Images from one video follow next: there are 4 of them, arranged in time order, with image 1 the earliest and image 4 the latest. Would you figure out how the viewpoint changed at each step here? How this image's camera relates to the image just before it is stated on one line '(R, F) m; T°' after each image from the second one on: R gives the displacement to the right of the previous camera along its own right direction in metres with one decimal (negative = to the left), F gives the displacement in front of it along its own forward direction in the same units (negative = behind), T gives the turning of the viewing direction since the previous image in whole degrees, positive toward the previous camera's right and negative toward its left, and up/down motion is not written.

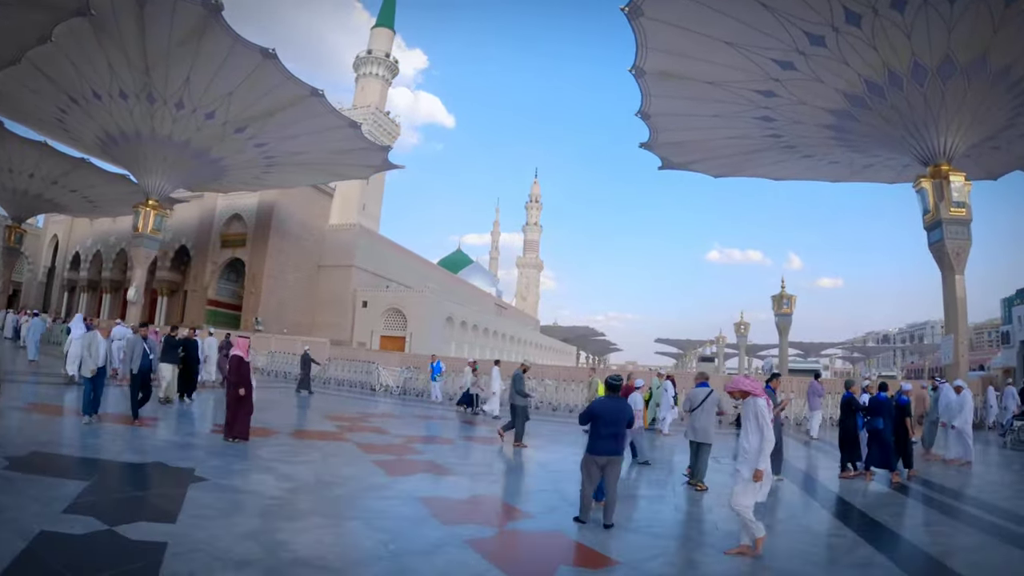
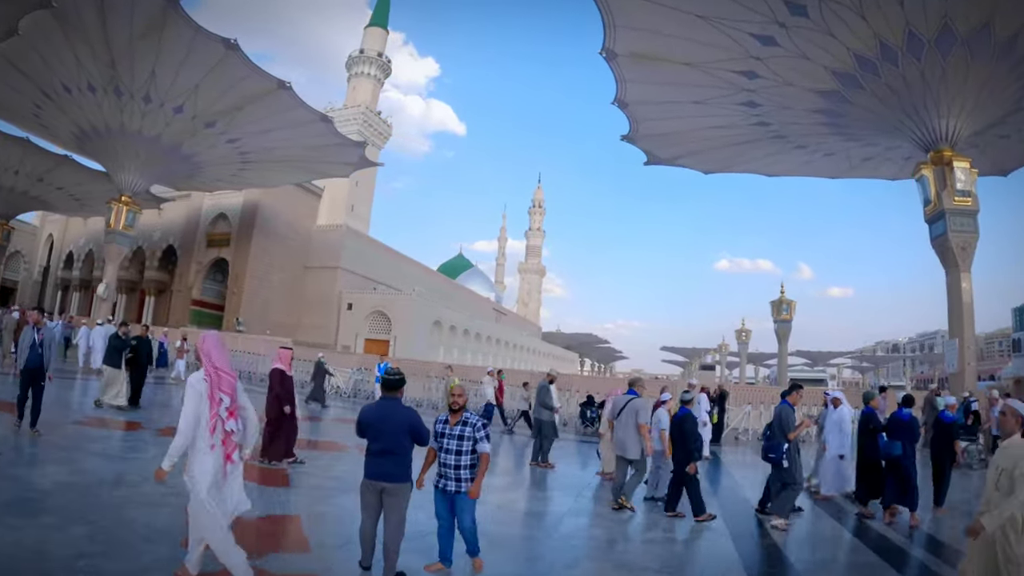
(+0.9, +1.0) m; -1°
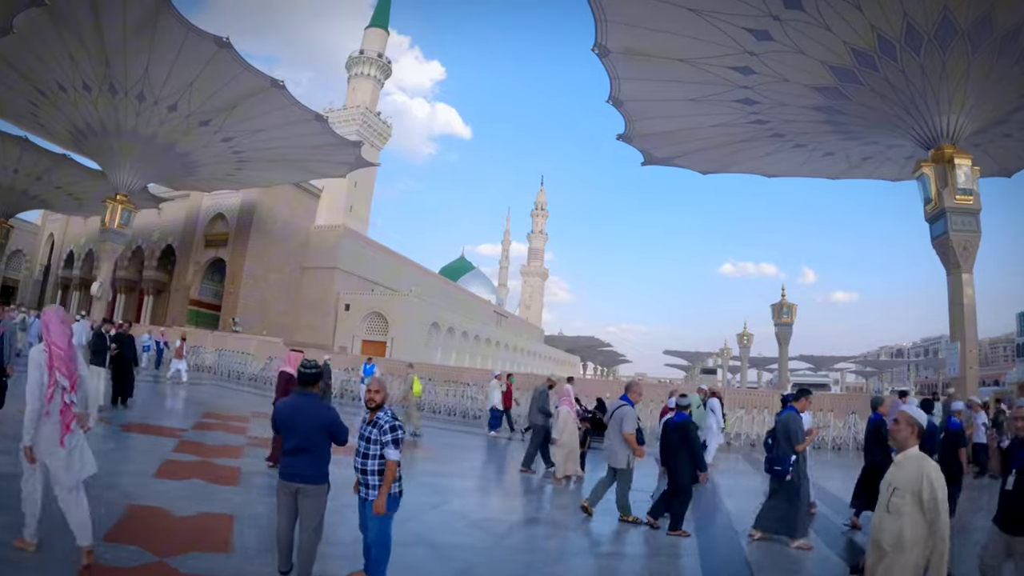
(+0.3, +0.2) m; 0°
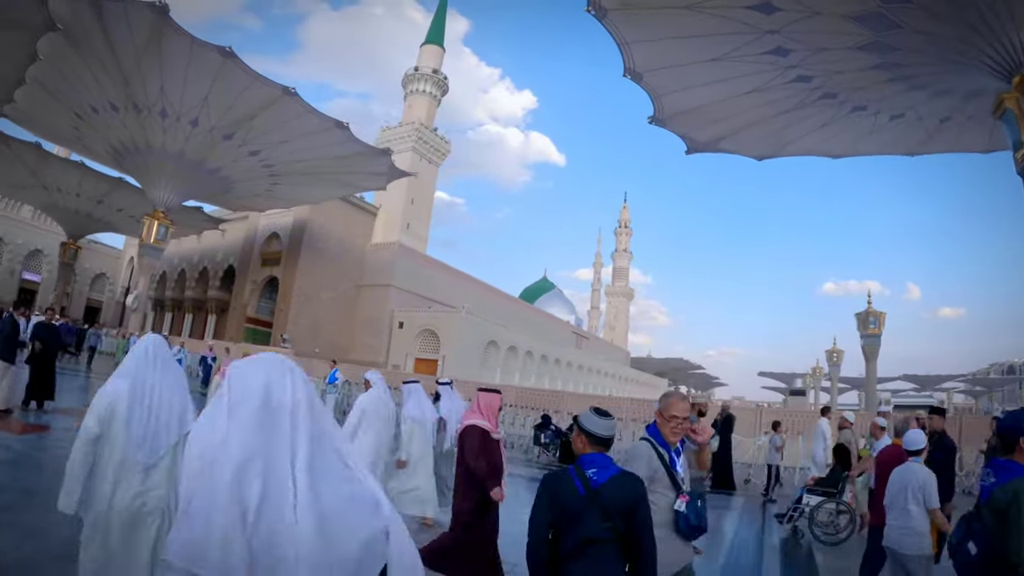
(+1.8, +1.7) m; -9°
